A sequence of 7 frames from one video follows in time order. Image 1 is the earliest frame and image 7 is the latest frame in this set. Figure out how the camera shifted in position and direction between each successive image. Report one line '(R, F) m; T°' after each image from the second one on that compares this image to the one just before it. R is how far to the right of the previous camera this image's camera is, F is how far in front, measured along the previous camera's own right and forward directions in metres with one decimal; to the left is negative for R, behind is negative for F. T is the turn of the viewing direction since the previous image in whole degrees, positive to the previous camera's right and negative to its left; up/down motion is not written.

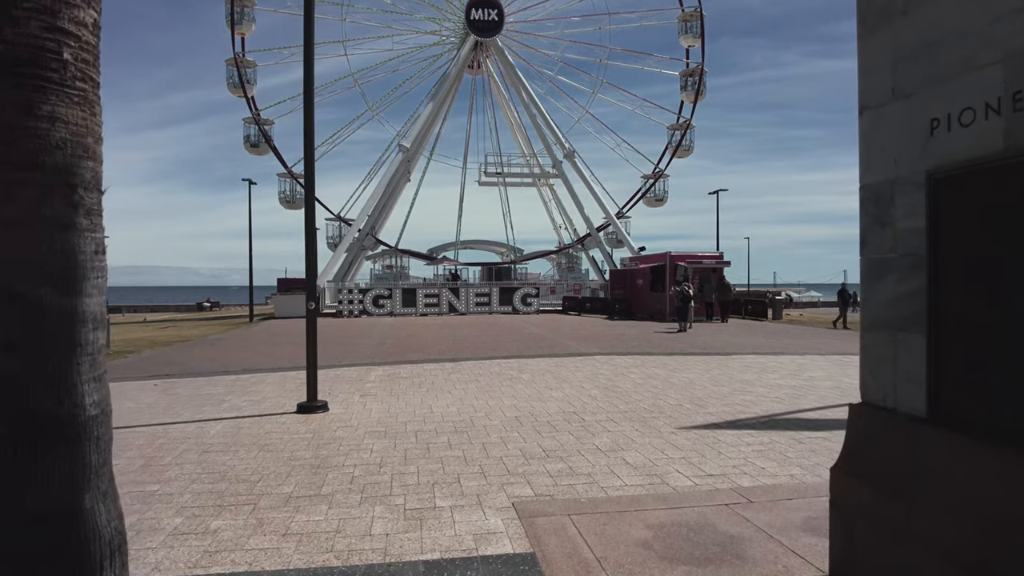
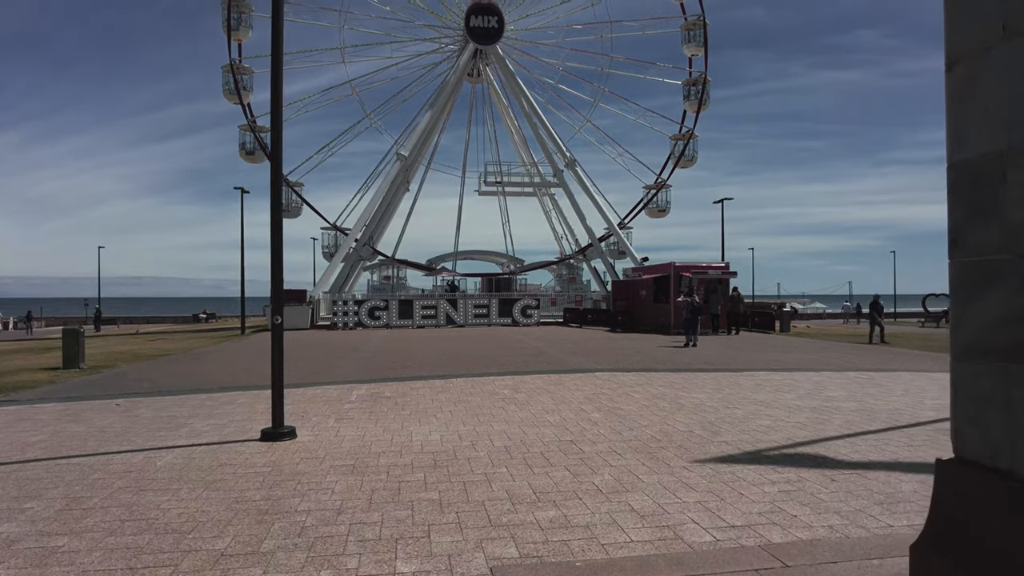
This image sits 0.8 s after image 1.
(+0.1, +0.8) m; 0°
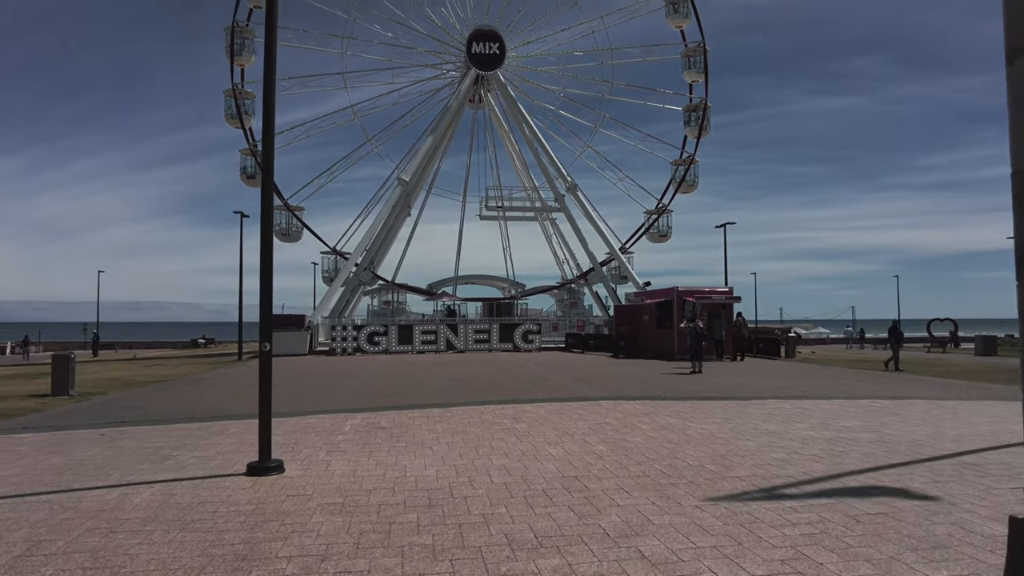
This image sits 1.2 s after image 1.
(0.0, +0.3) m; 0°
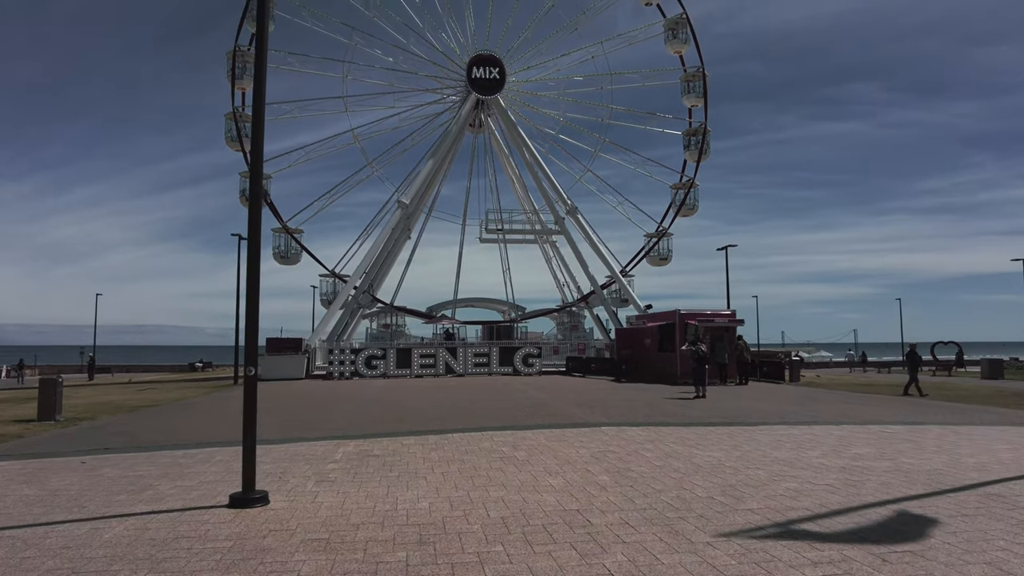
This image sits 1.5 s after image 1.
(0.0, +0.3) m; 0°
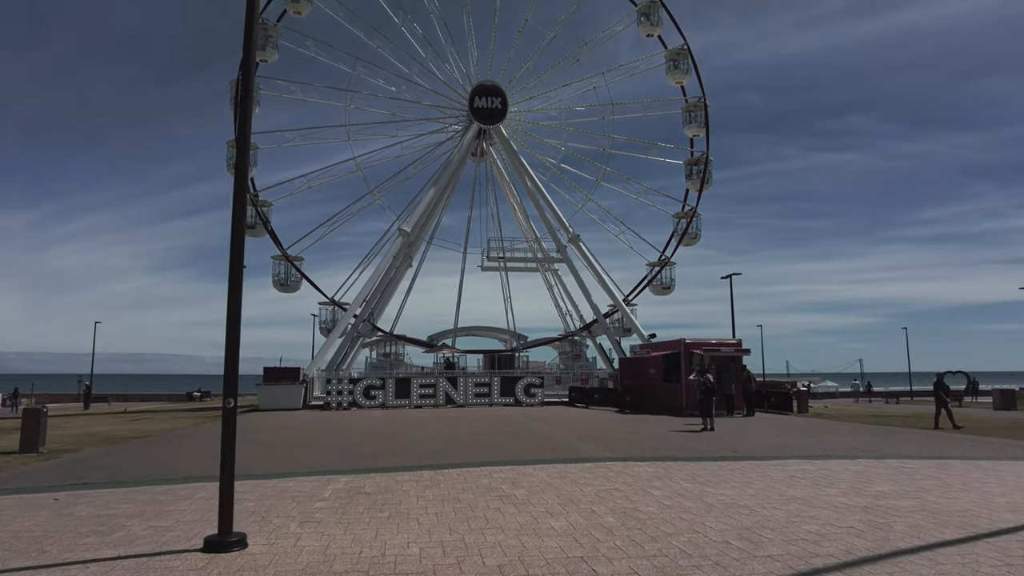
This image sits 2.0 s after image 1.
(0.0, +0.4) m; 0°
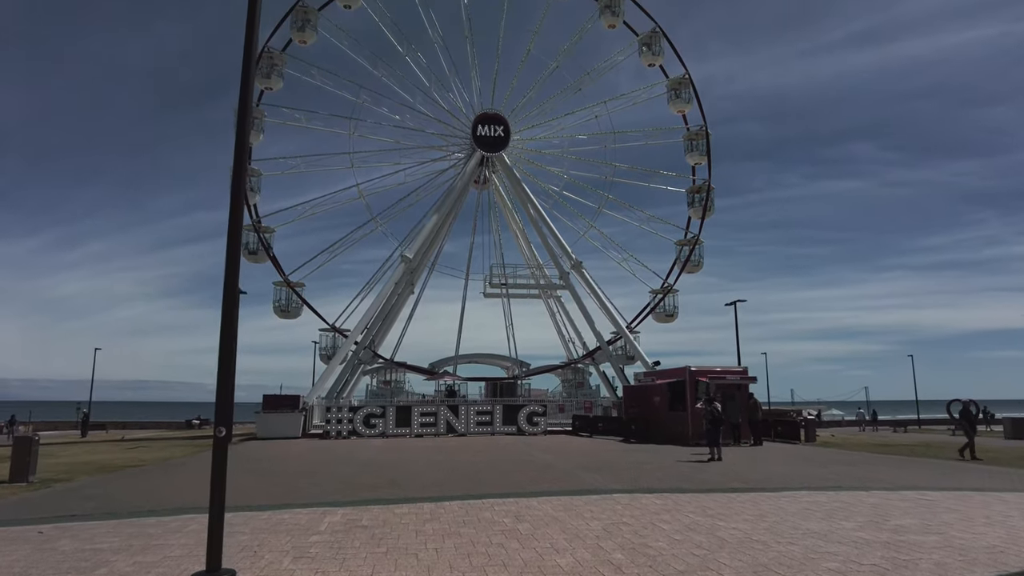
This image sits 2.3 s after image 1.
(0.0, +0.2) m; 0°
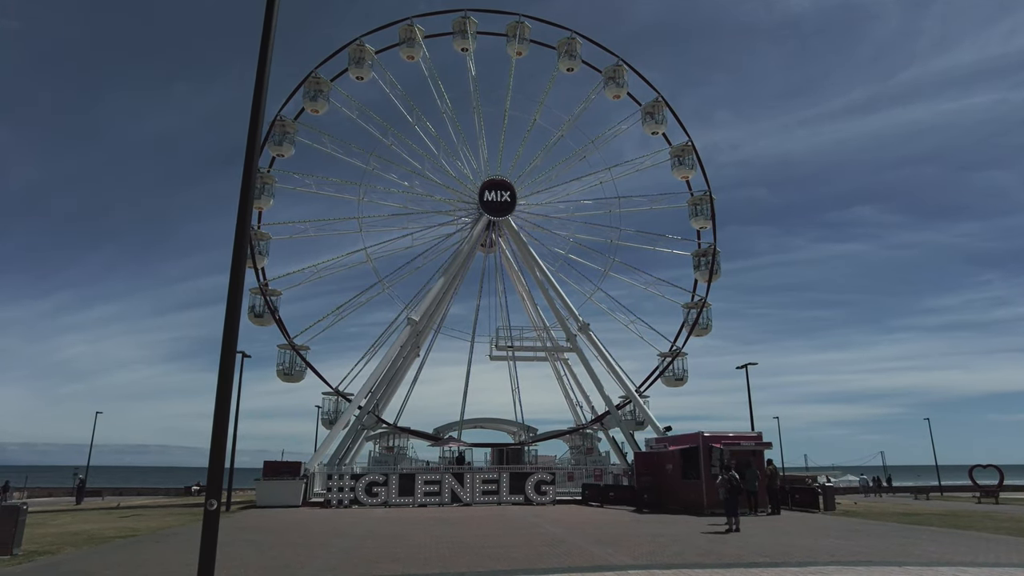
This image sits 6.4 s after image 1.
(0.0, +0.2) m; -1°
